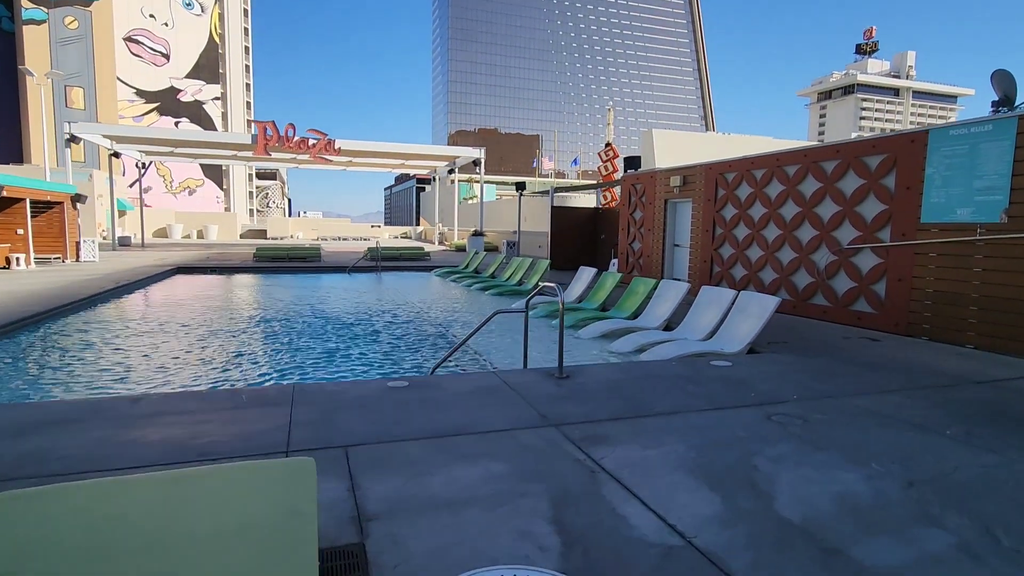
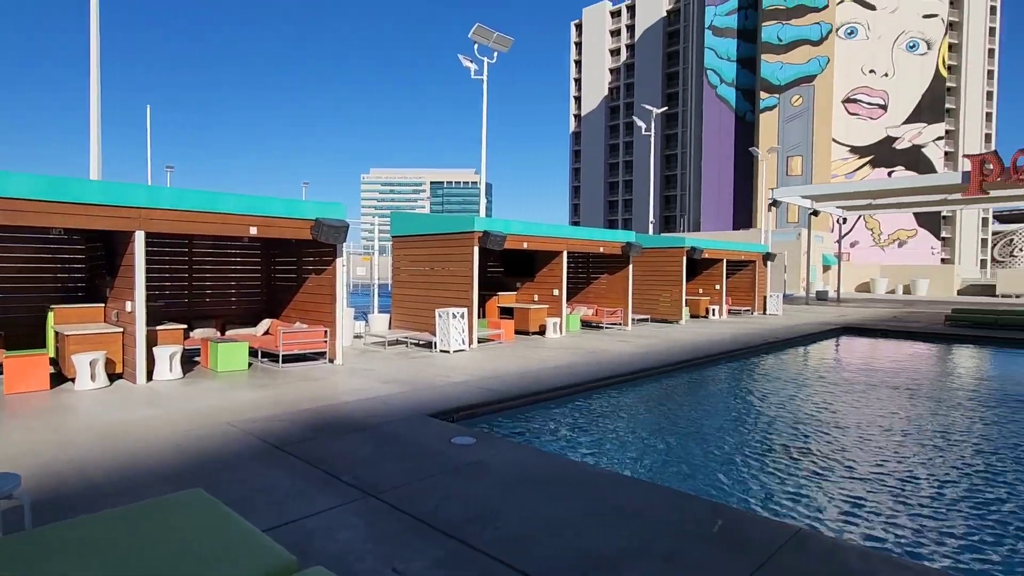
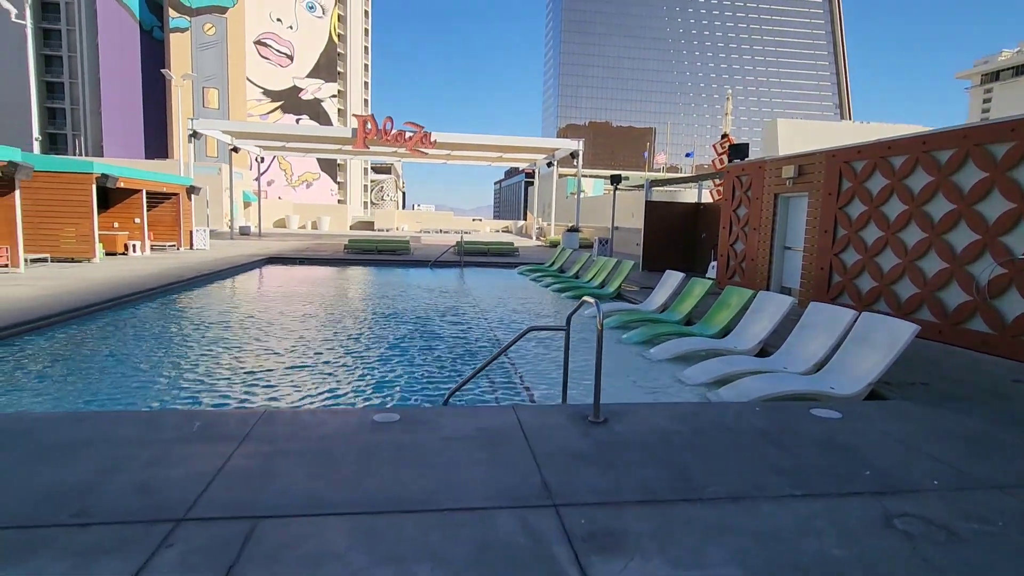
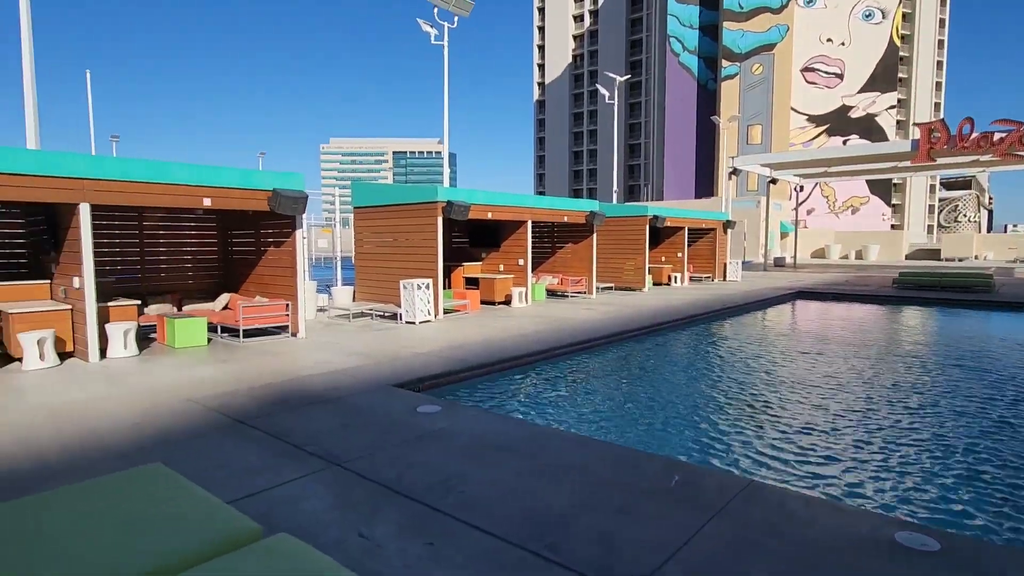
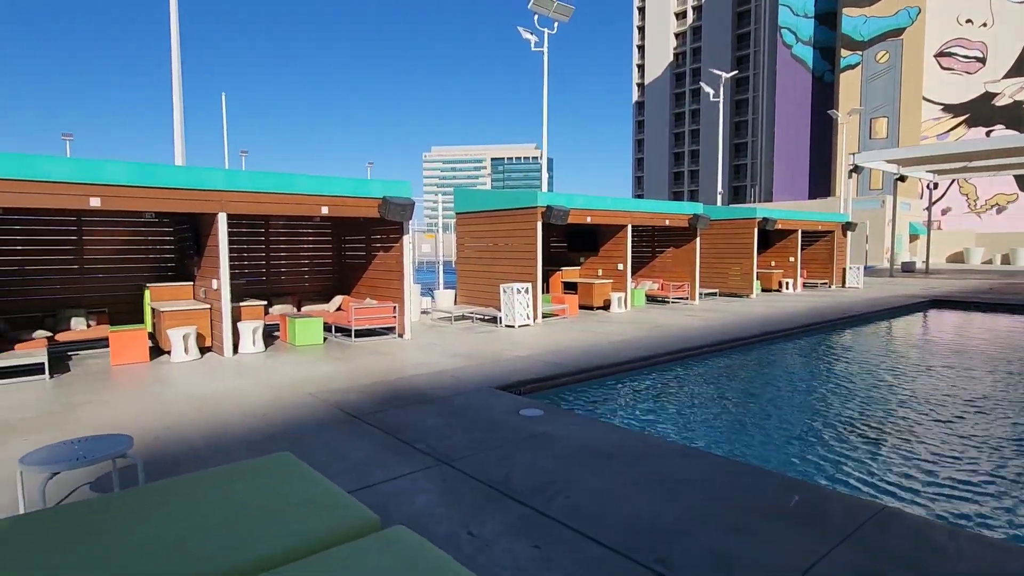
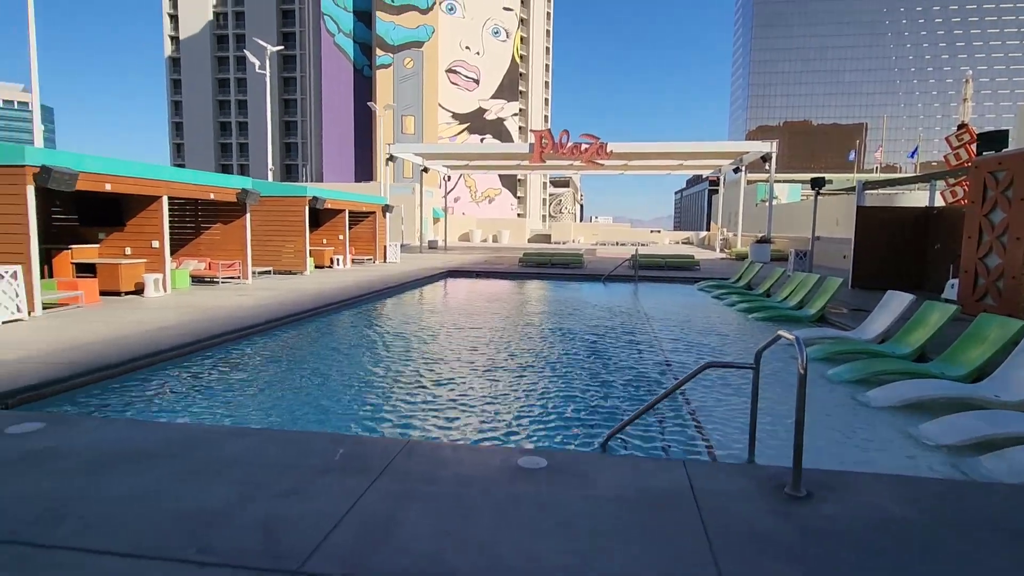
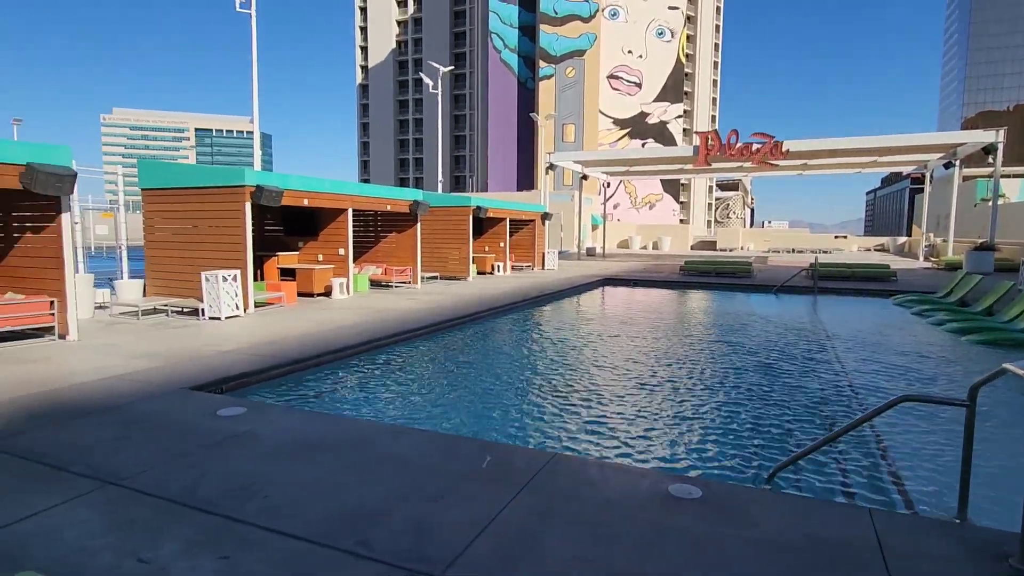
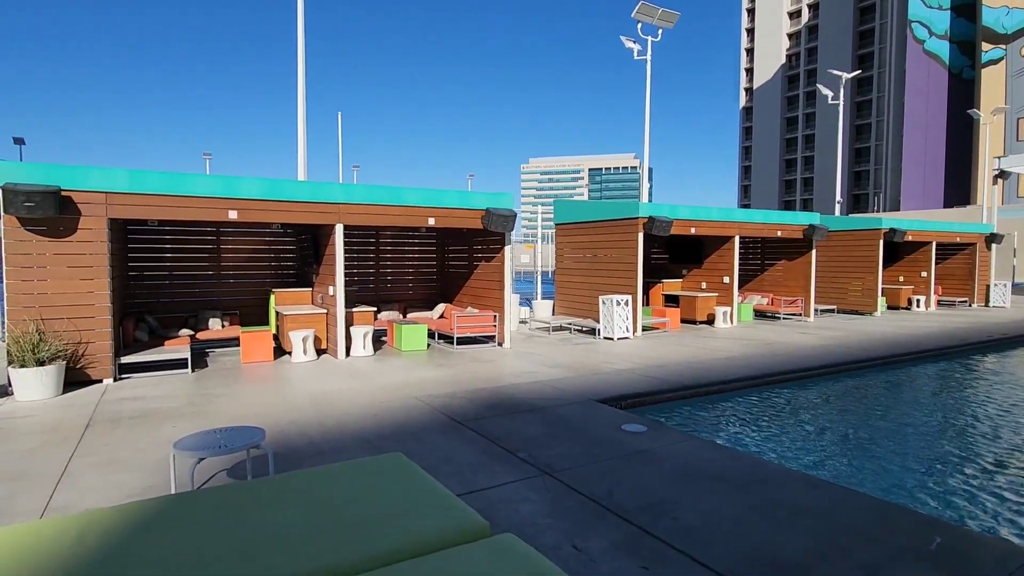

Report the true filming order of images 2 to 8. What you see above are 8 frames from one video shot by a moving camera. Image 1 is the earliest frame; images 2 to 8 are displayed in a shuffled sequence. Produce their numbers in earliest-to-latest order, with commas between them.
3, 6, 7, 4, 5, 8, 2
